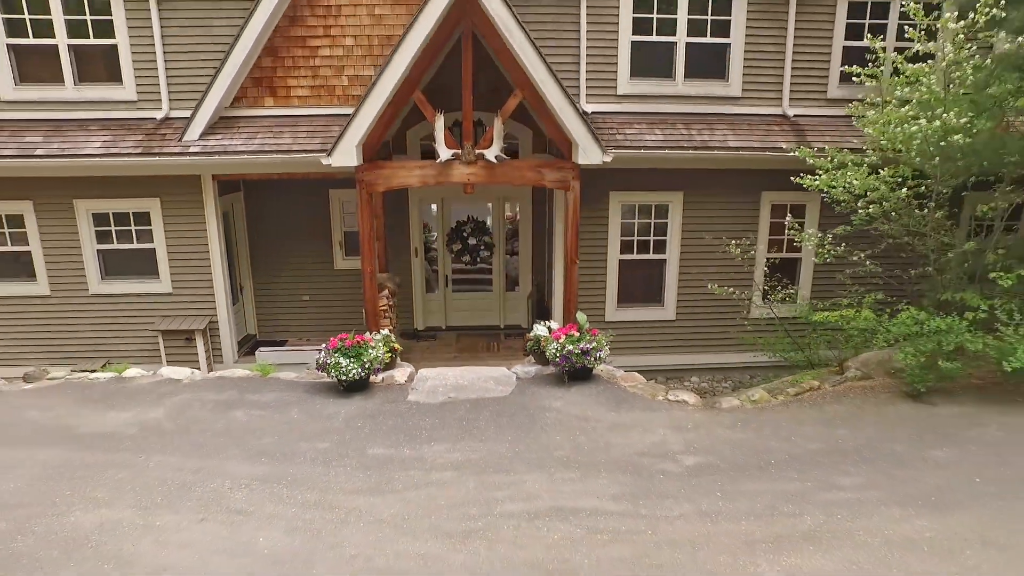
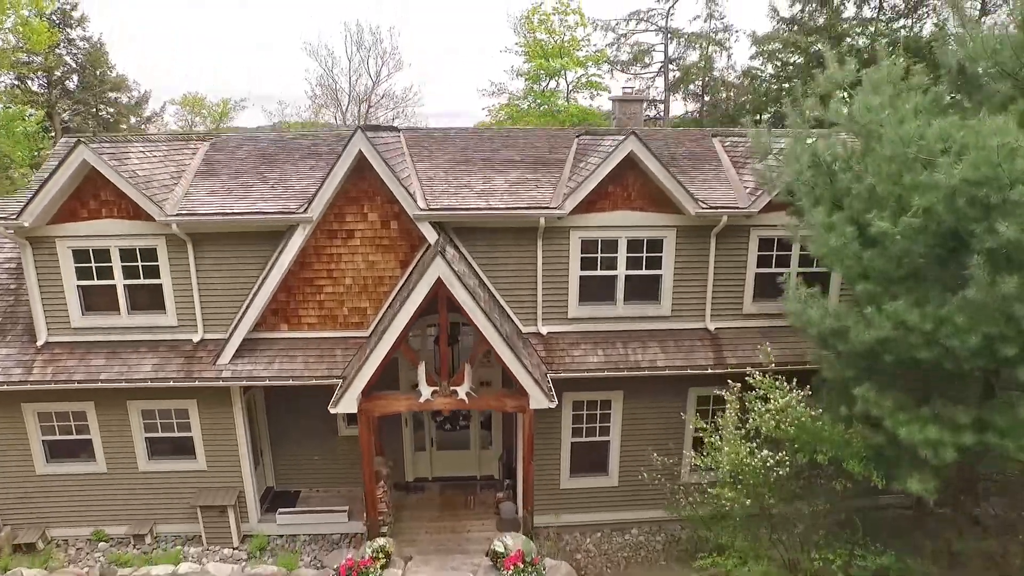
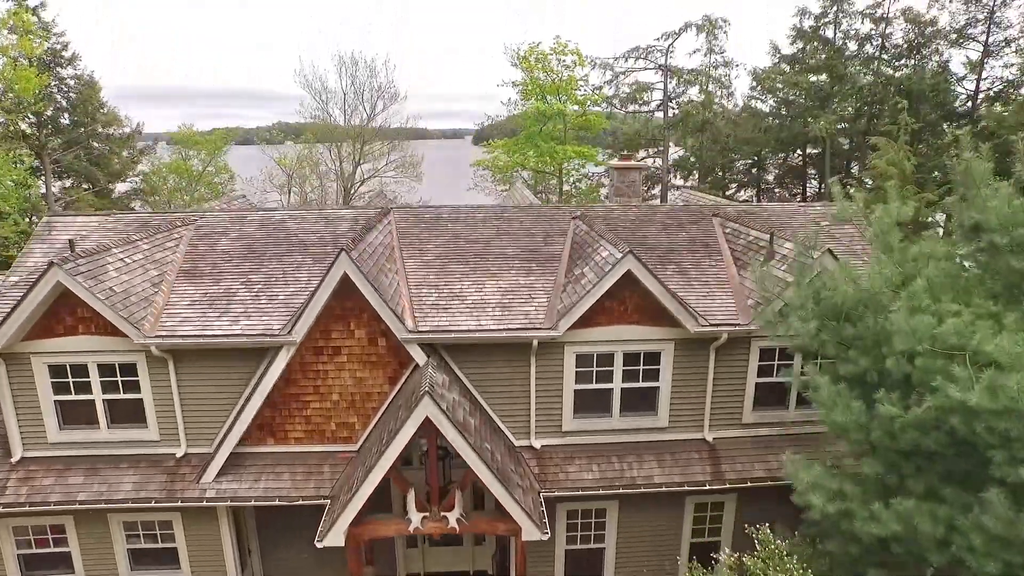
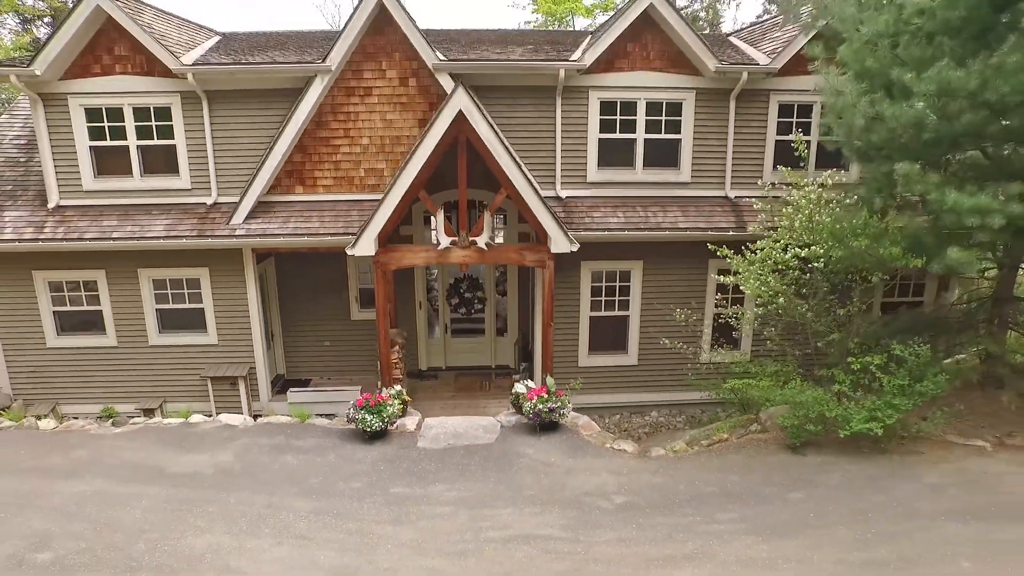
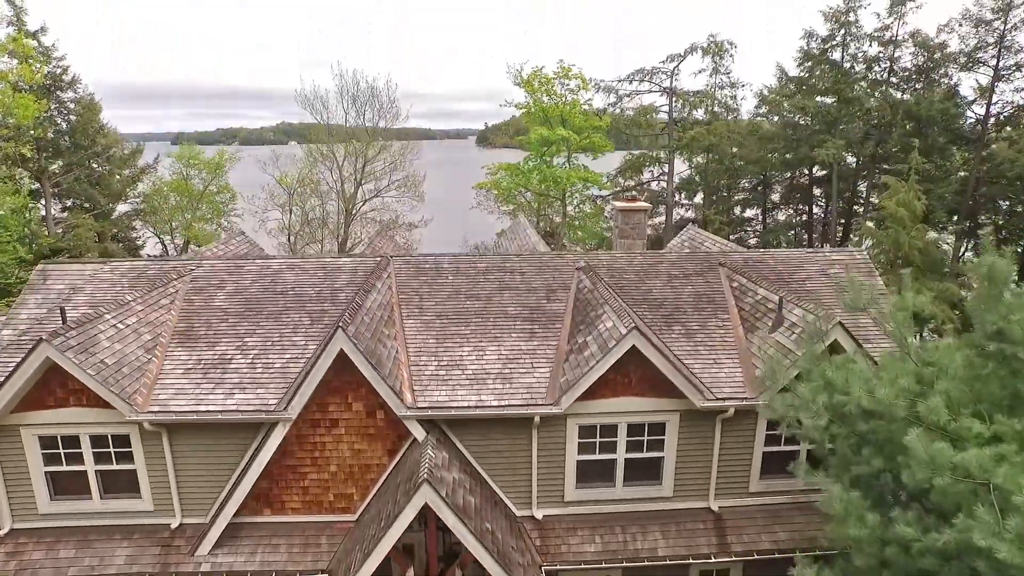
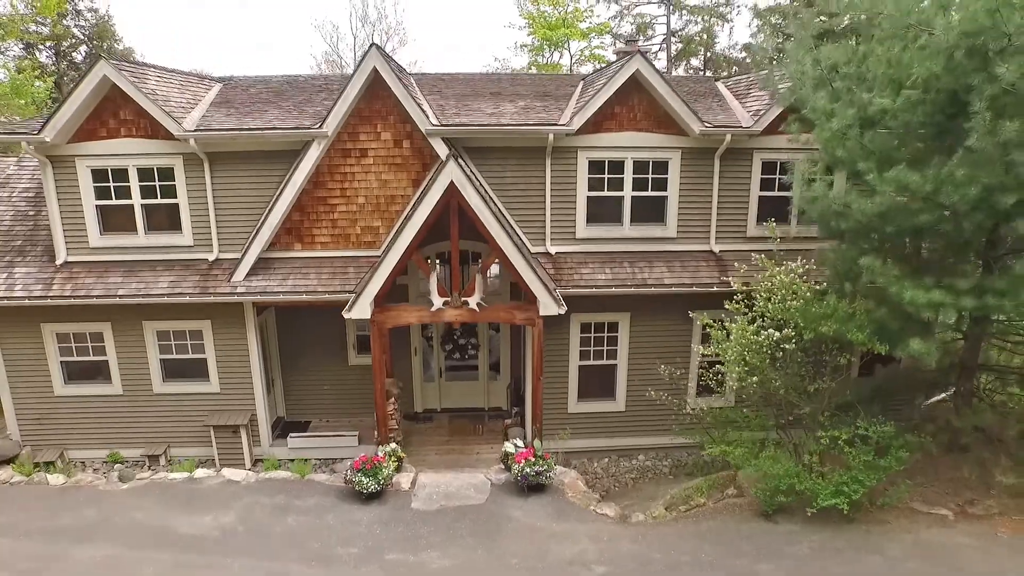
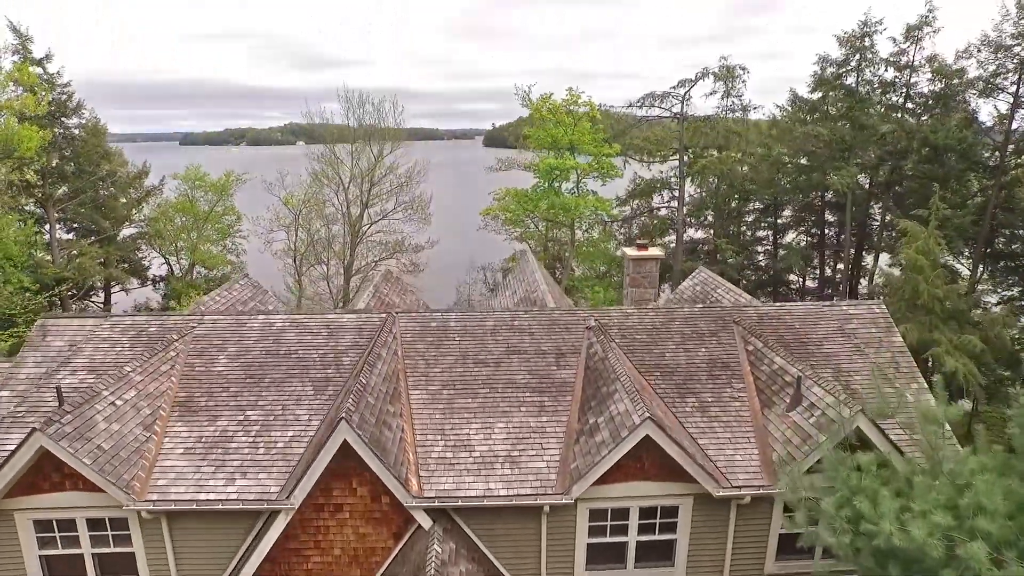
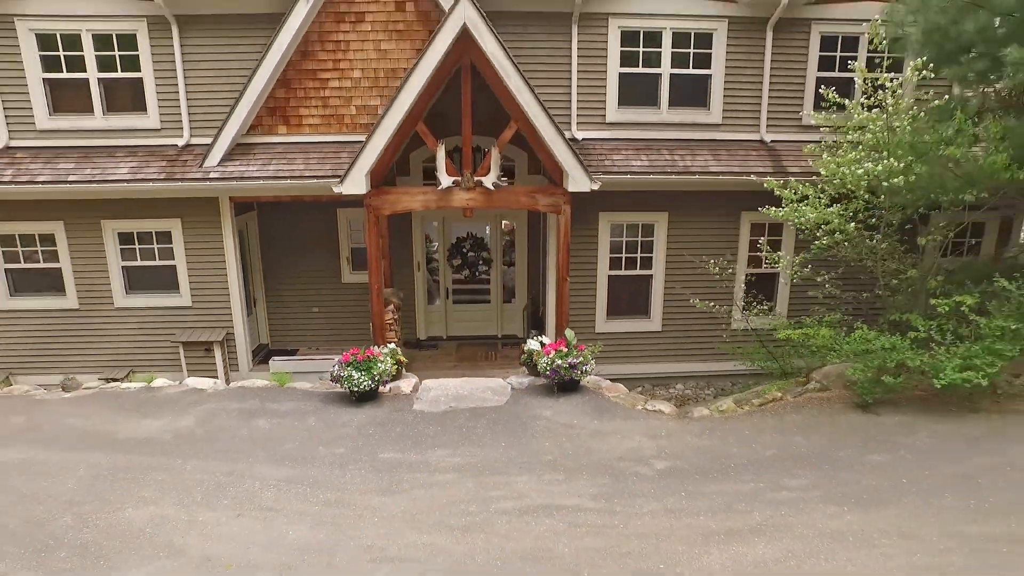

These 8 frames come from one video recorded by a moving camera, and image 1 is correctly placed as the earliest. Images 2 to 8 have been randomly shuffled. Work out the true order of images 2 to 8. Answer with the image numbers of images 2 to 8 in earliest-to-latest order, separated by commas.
8, 4, 6, 2, 3, 5, 7
